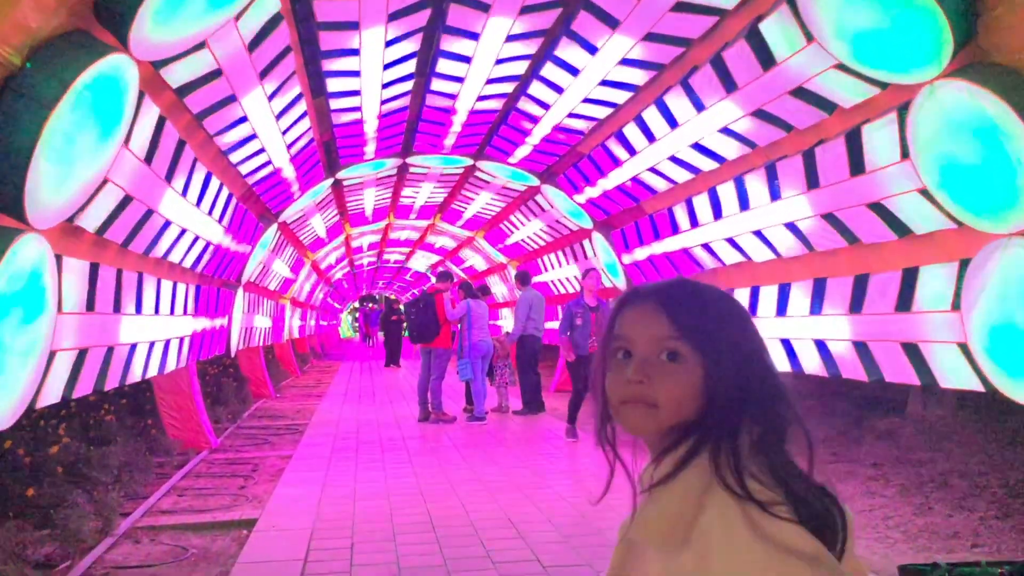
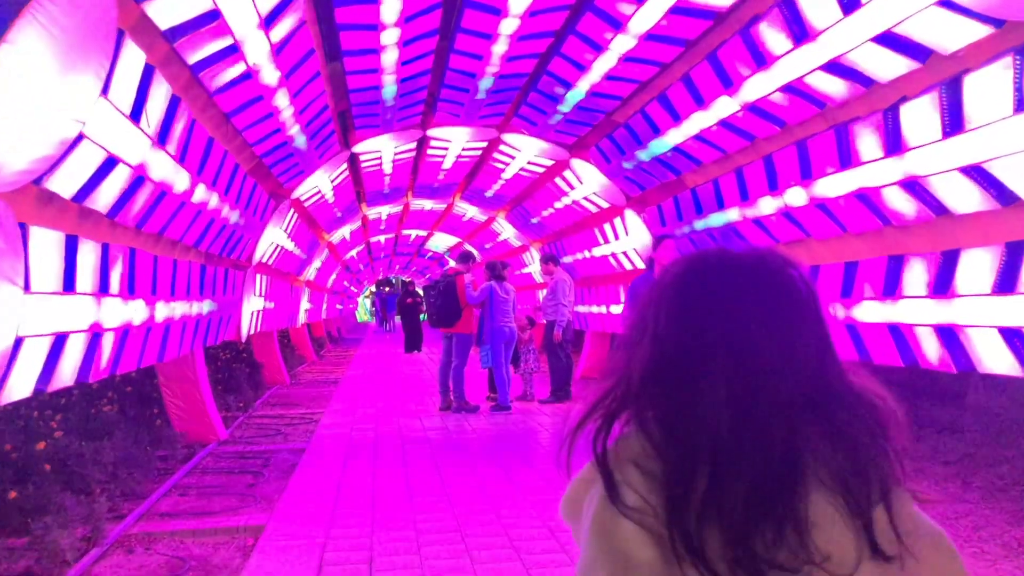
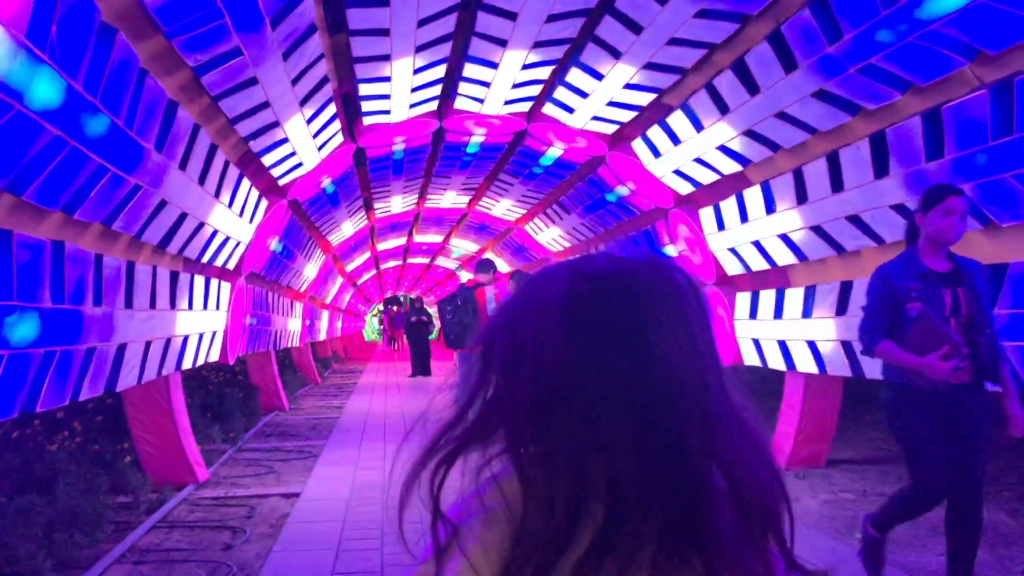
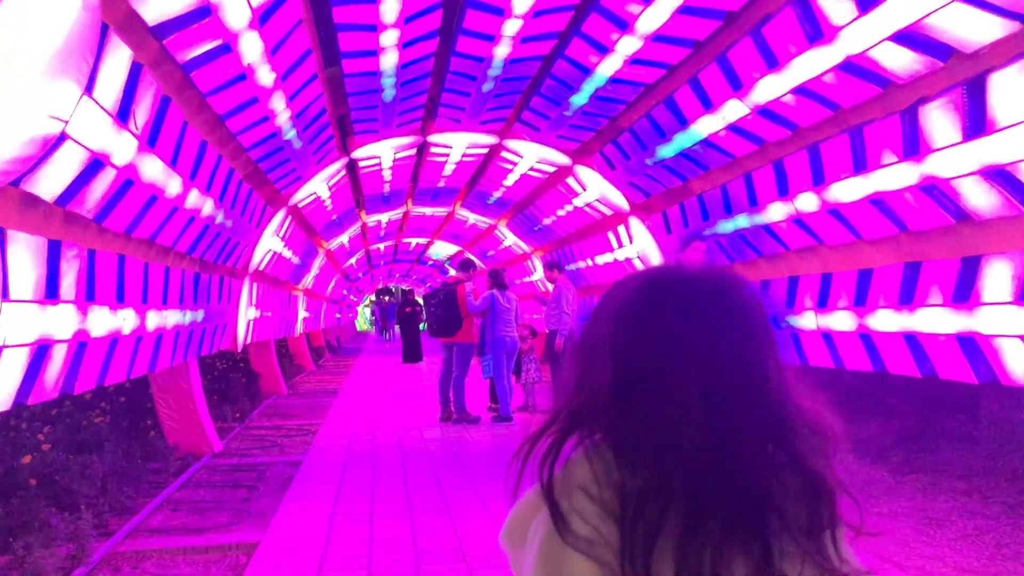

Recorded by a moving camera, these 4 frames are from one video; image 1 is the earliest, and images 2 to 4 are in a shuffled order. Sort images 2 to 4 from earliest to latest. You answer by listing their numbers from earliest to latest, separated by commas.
2, 4, 3
